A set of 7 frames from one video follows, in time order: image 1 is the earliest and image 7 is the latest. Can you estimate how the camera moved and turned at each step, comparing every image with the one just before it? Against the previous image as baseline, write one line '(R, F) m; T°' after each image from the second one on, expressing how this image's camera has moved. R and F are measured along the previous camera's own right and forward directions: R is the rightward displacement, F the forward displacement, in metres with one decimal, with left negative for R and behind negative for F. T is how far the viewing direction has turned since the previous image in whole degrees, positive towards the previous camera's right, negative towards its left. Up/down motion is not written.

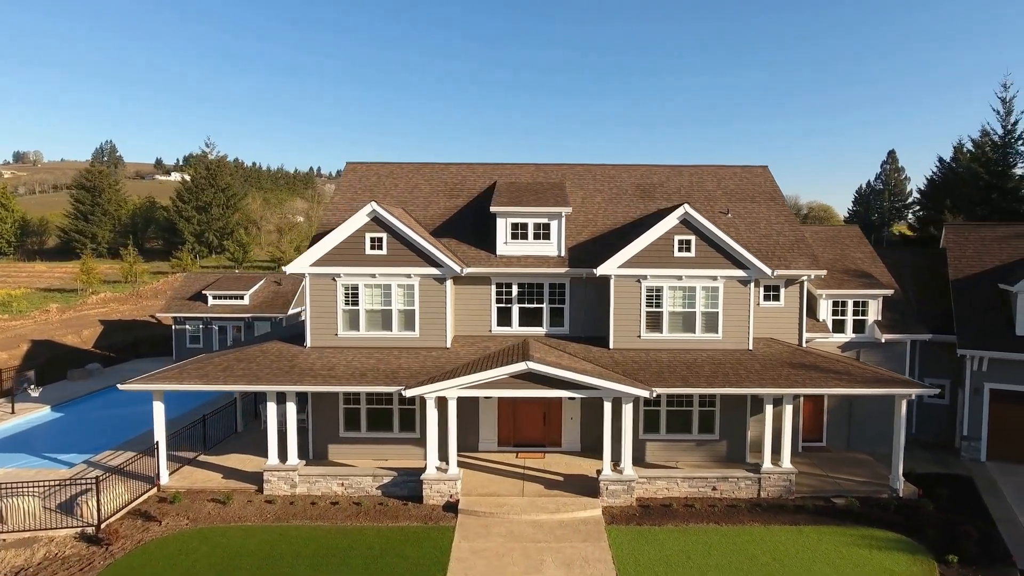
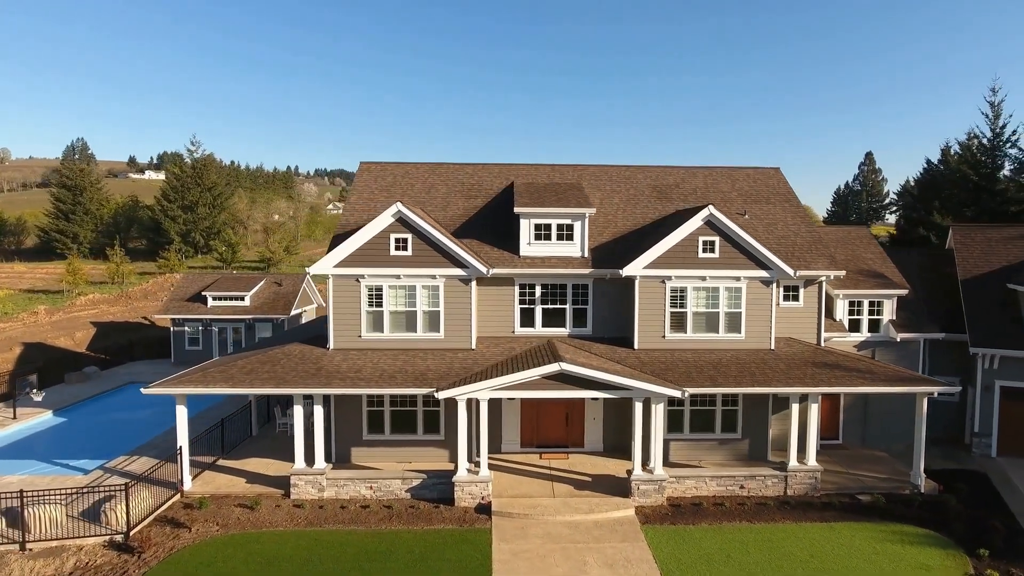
(-1.3, 0.0) m; +2°
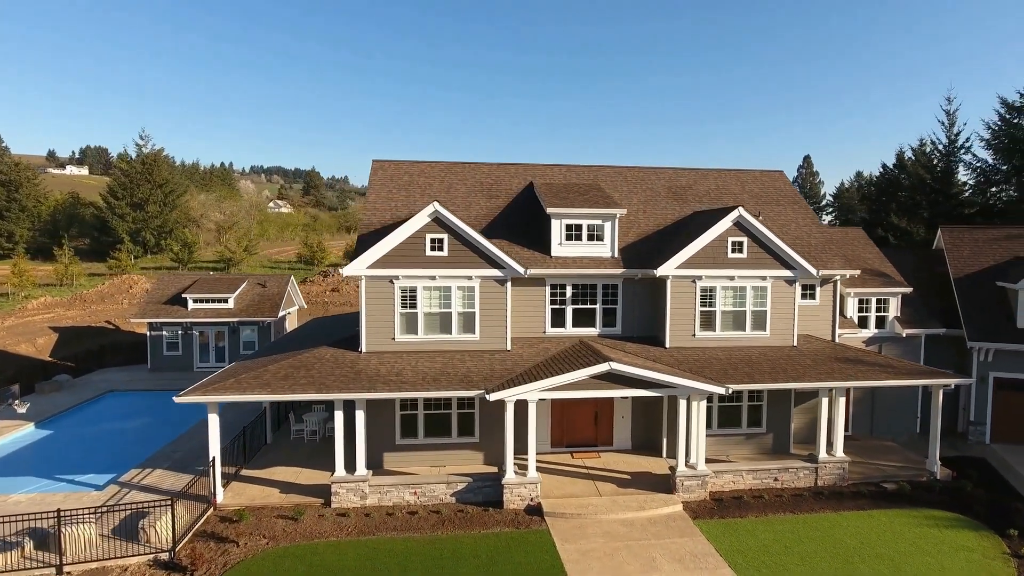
(-2.6, +0.1) m; +5°
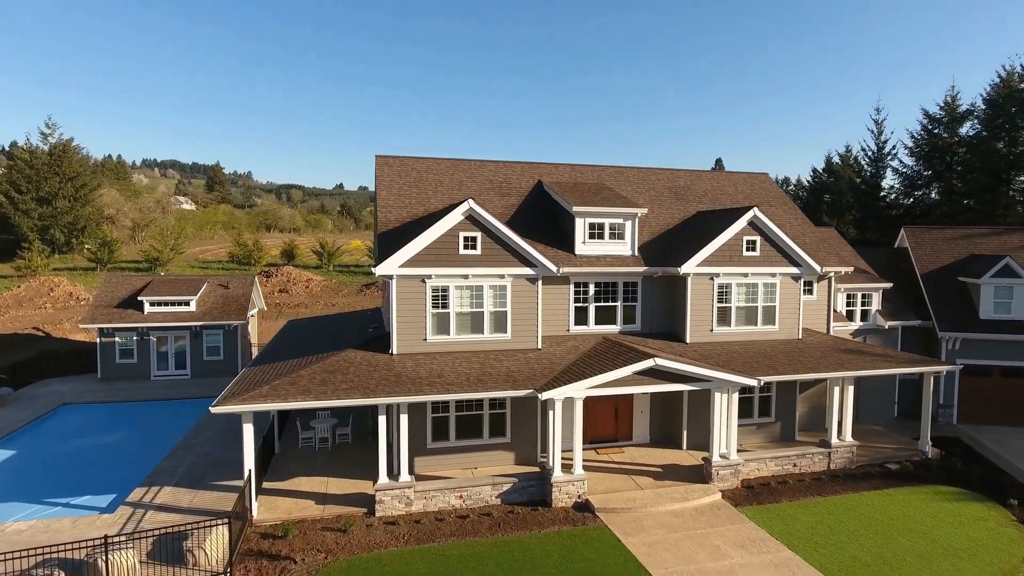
(-3.2, +0.3) m; +8°
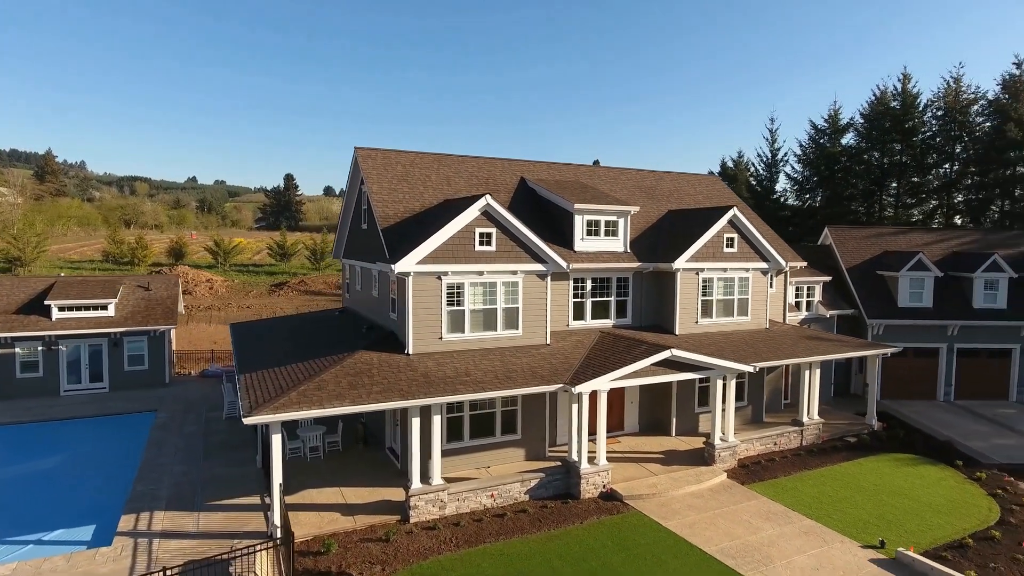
(-3.8, +0.4) m; +12°
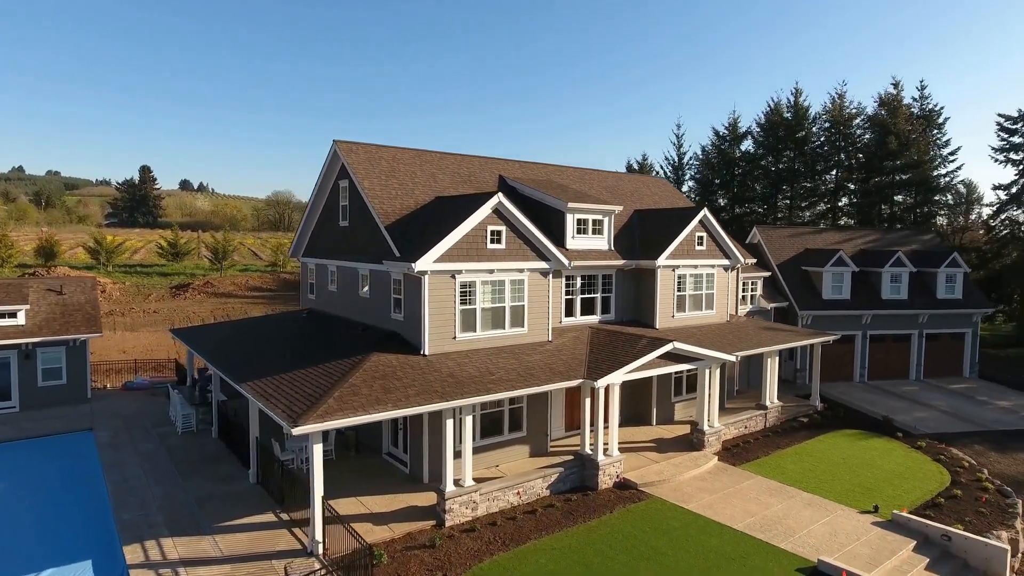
(-3.5, +0.3) m; +11°
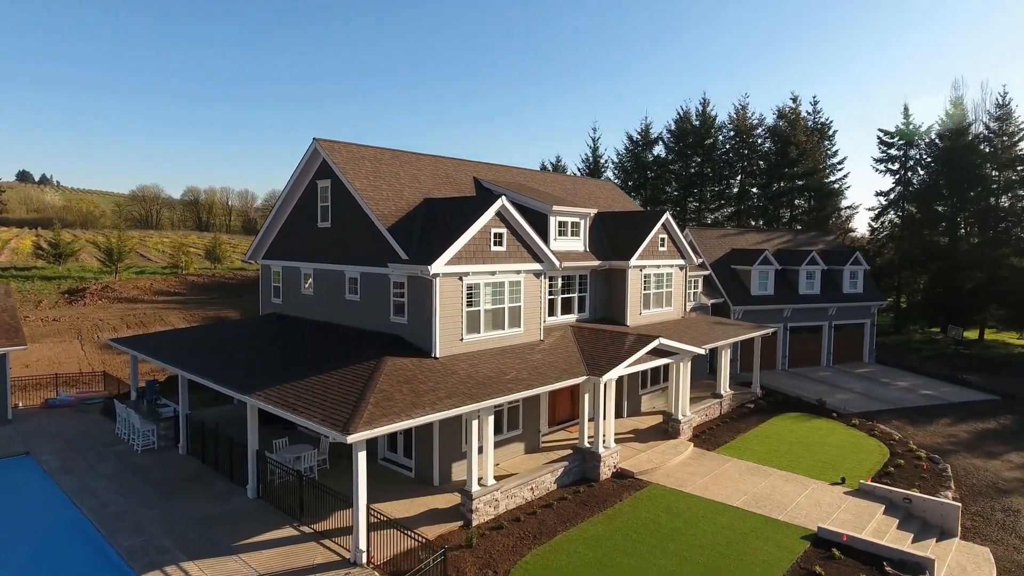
(-3.1, -0.1) m; +10°
